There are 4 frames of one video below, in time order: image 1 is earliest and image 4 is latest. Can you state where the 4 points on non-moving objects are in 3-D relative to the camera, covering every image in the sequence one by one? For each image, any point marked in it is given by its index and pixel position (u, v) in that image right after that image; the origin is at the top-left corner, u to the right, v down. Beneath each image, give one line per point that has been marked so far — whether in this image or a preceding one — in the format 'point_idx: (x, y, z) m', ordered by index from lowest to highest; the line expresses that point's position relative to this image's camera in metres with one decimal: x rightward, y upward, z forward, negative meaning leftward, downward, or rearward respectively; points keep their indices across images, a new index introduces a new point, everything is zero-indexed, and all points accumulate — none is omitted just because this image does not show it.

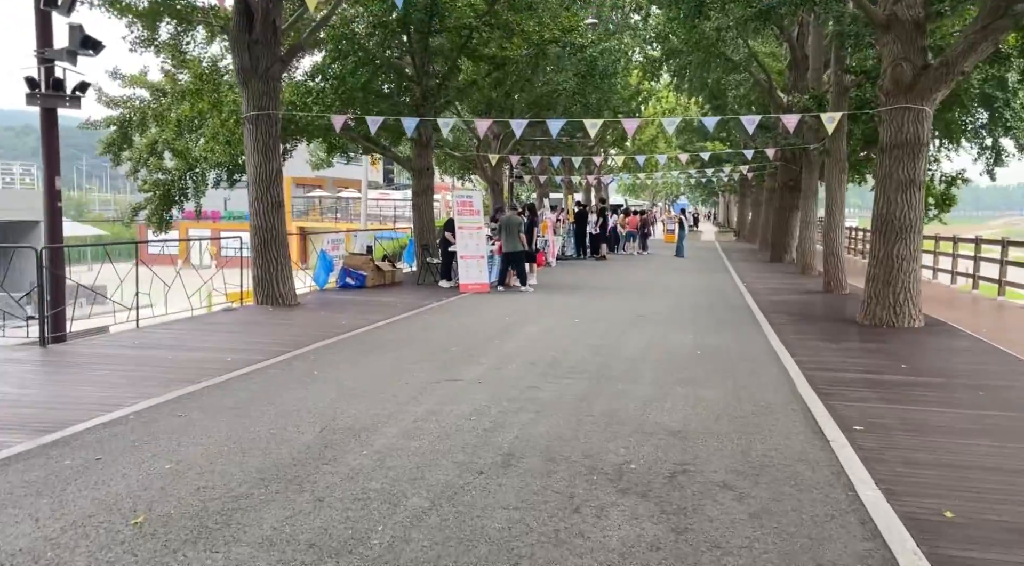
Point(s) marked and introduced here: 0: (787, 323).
0: (+4.4, -0.7, +12.9) m
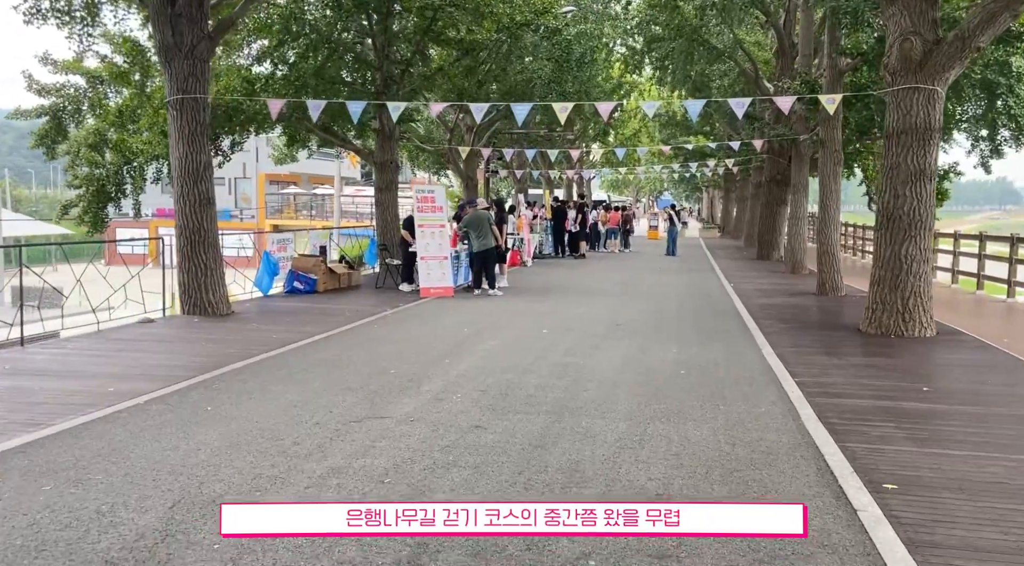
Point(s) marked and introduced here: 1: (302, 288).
0: (+3.8, -0.7, +11.4) m
1: (-4.0, -0.1, +15.1) m
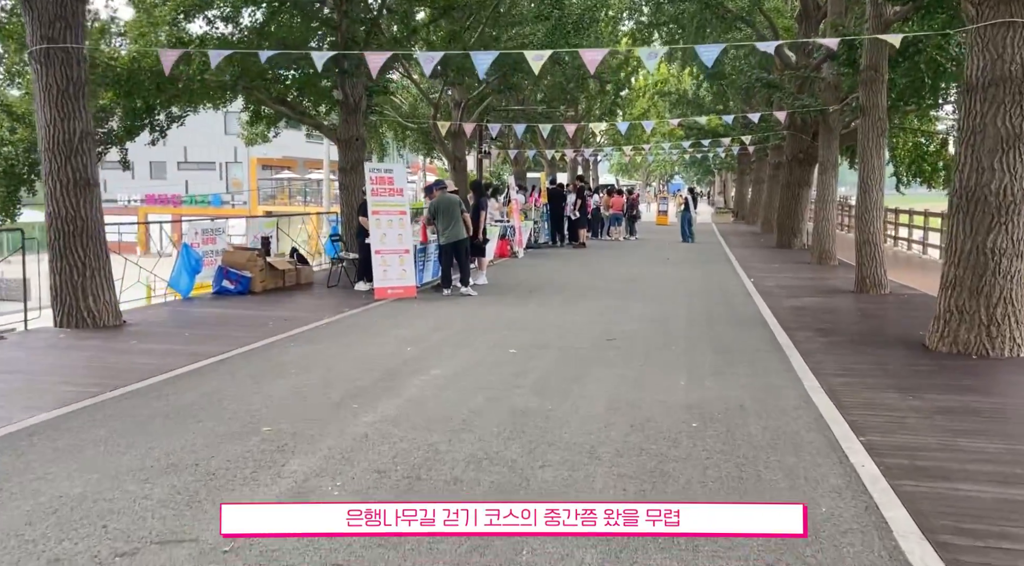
0: (+3.4, -0.7, +8.7) m
1: (-4.4, -0.1, +12.6) m
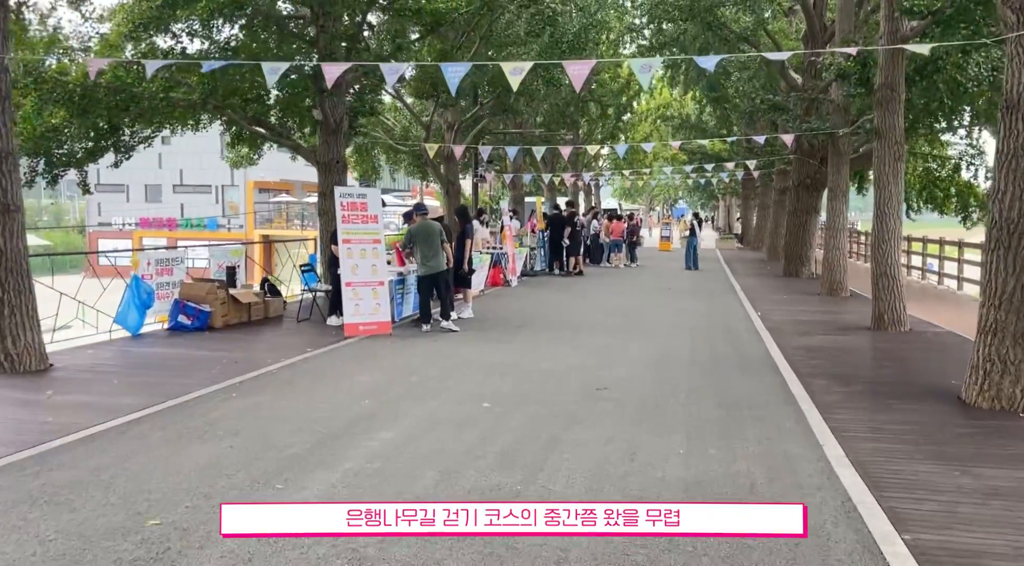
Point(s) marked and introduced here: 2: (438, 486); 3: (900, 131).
0: (+3.2, -1.1, +7.6) m
1: (-4.6, -0.6, +11.5) m
2: (-0.5, -1.3, +5.1) m
3: (+6.0, +2.4, +12.5) m
